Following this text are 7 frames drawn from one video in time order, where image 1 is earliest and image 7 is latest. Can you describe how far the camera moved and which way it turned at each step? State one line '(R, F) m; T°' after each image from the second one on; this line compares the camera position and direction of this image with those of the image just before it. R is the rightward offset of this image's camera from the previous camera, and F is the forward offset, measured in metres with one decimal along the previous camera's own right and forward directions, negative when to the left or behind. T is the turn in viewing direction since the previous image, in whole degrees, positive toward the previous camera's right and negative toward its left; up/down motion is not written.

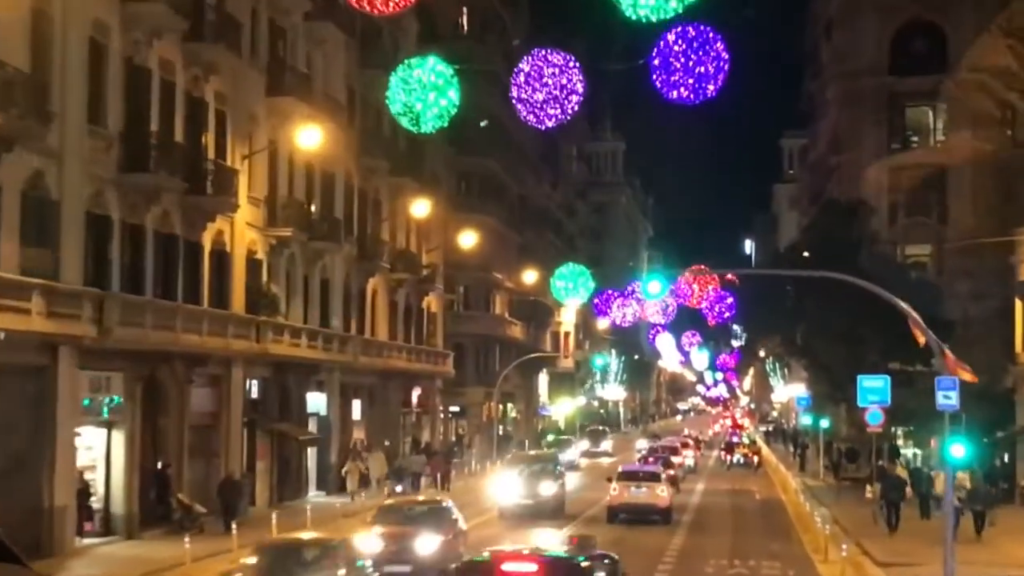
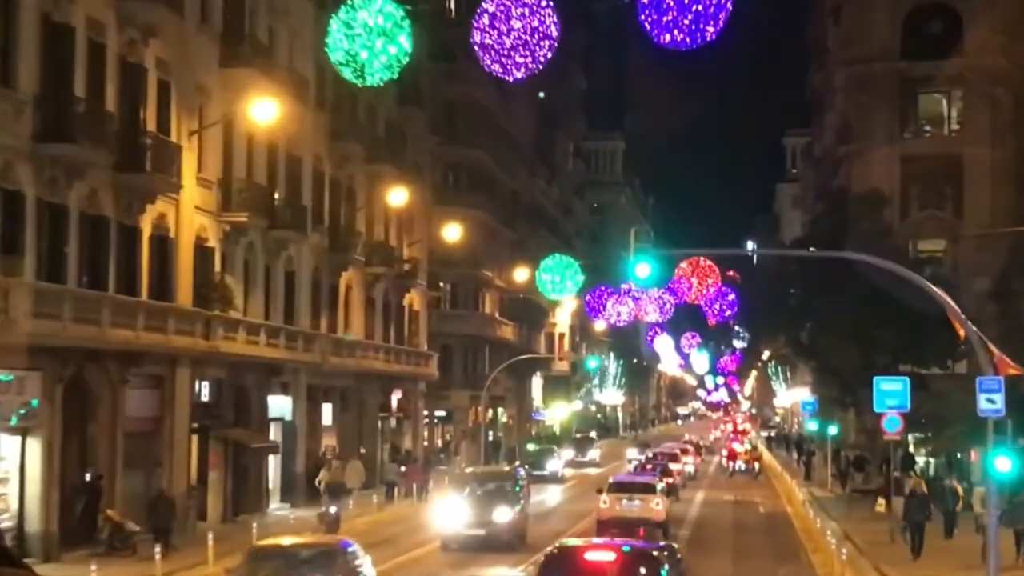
(+0.6, +4.3) m; 0°
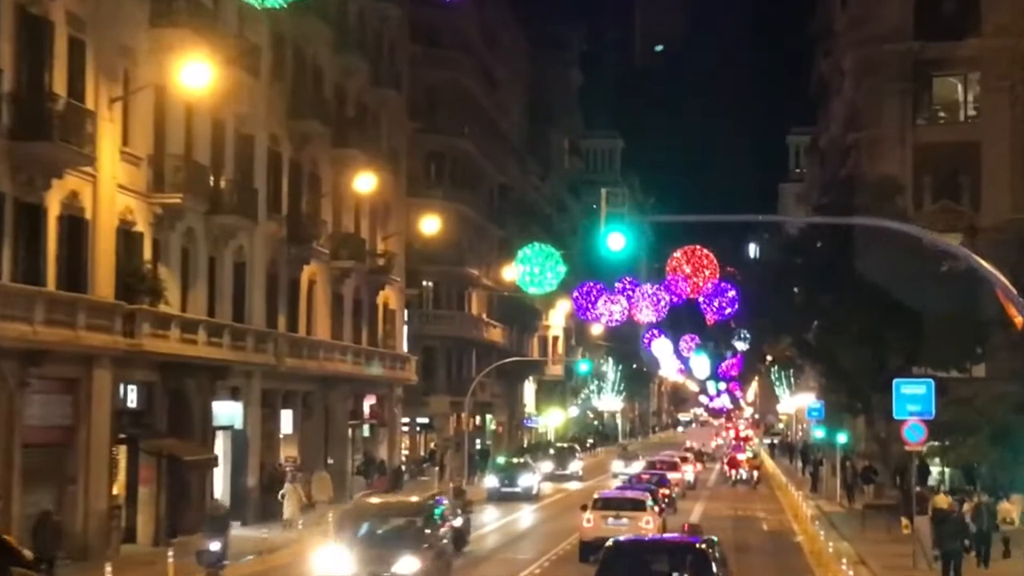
(+0.8, +4.9) m; 0°
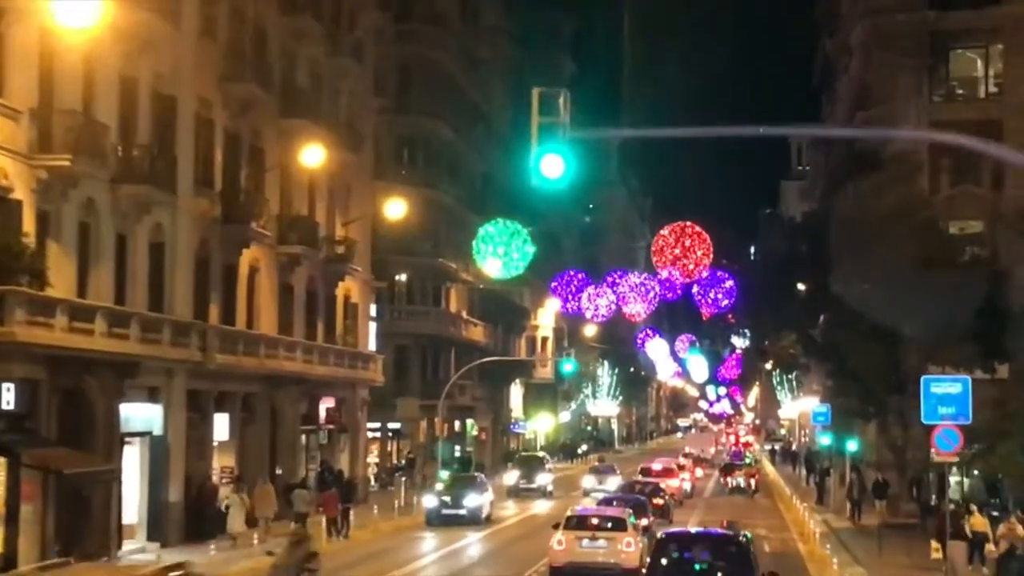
(+1.0, +5.9) m; 0°
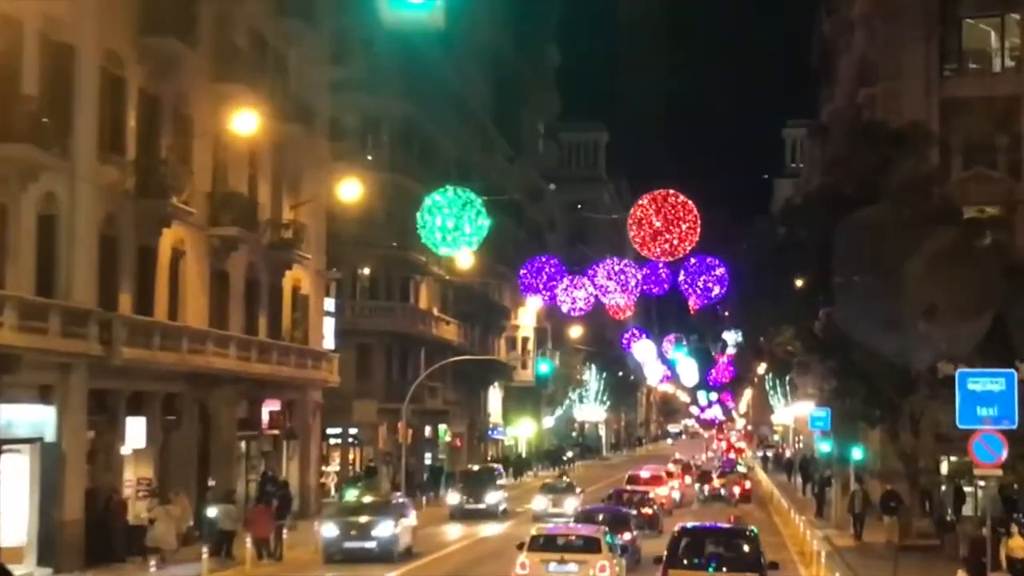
(+0.8, +5.5) m; 0°
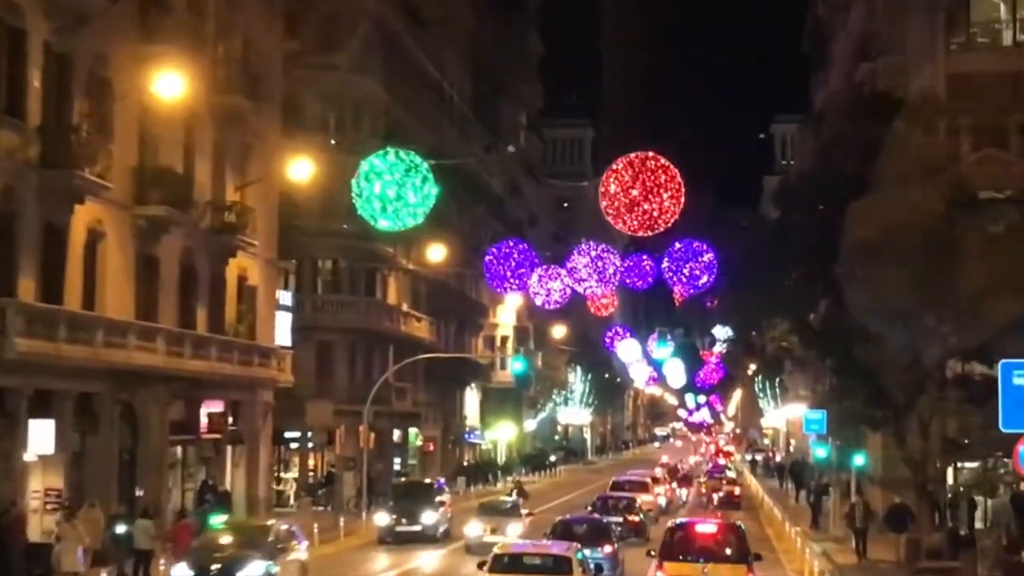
(+0.6, +4.5) m; 0°
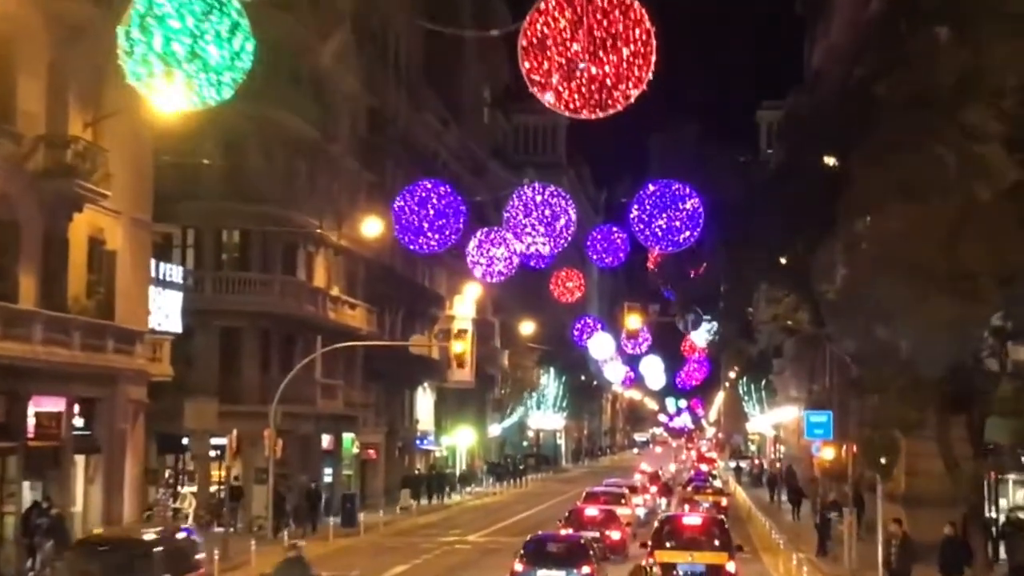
(+1.2, +9.8) m; +1°
